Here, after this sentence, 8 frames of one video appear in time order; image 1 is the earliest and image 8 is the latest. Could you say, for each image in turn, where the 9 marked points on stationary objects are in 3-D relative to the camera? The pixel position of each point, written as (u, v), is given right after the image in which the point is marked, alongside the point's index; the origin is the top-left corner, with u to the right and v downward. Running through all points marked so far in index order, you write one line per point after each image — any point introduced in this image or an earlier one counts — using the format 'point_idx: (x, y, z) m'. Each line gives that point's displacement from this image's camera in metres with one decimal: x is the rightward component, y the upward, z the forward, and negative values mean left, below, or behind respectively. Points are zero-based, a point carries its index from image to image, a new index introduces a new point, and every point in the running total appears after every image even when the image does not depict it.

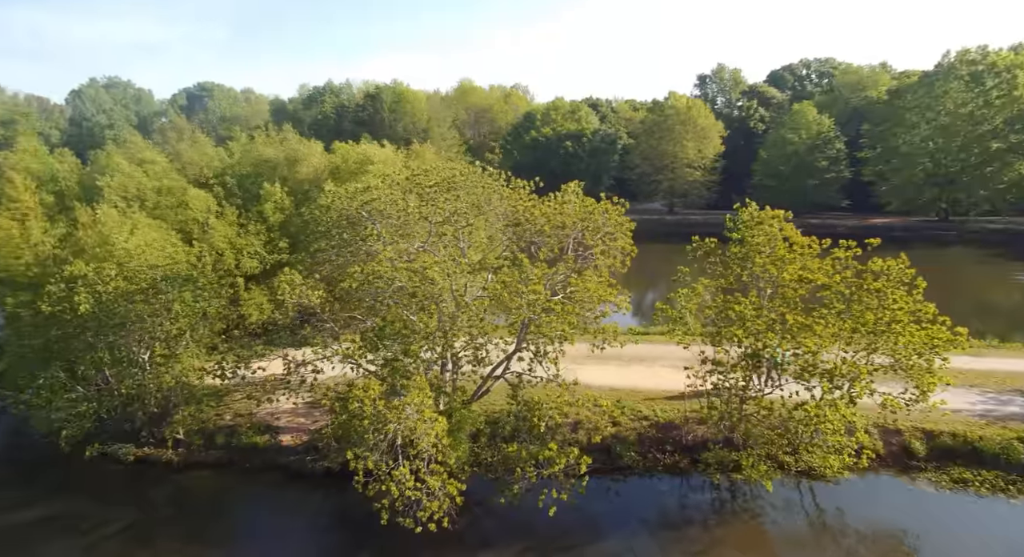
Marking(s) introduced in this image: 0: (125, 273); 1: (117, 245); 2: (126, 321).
0: (-10.0, +0.1, +15.7) m
1: (-10.7, +0.8, +16.5) m
2: (-9.6, -1.1, +15.3) m
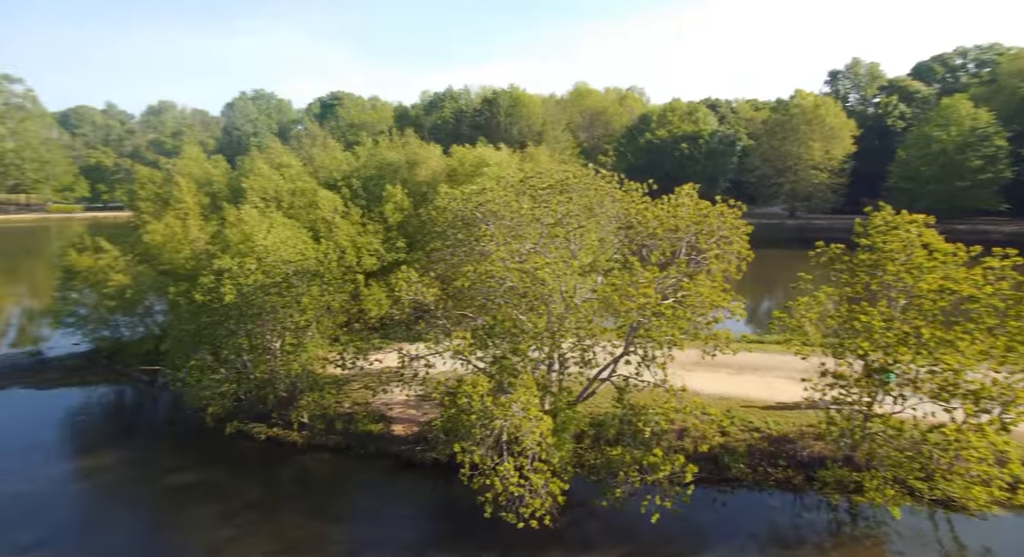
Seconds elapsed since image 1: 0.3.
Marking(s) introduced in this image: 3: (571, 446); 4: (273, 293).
0: (-7.0, +0.3, +17.4) m
1: (-7.6, +1.1, +18.3) m
2: (-6.8, -0.9, +16.9) m
3: (+1.3, -3.6, +13.5) m
4: (-6.6, -0.4, +16.9) m
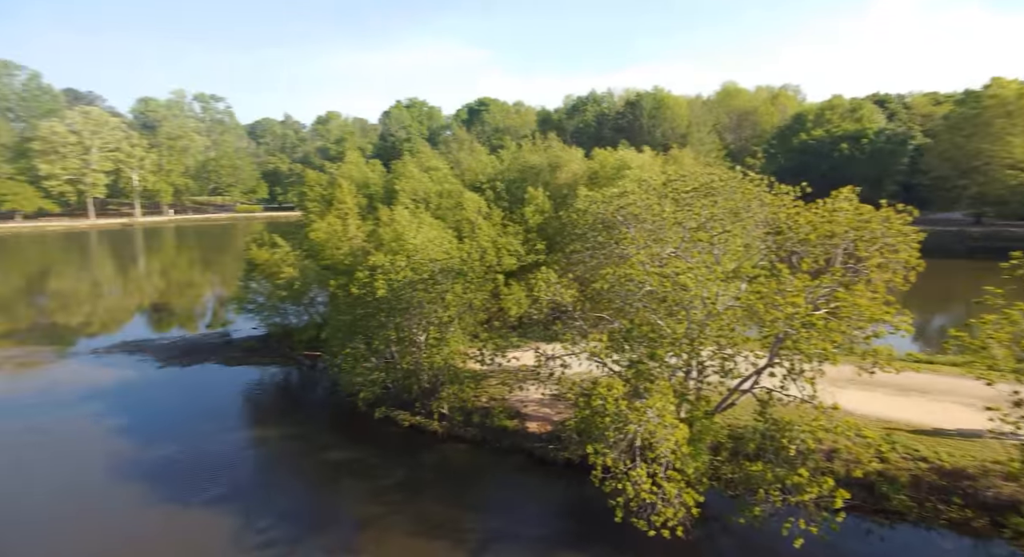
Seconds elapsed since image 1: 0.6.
0: (-3.0, +0.4, +18.8) m
1: (-3.3, +1.2, +19.7) m
2: (-3.0, -0.8, +18.2) m
3: (+4.1, -3.8, +13.1) m
4: (-2.7, -0.3, +18.2) m
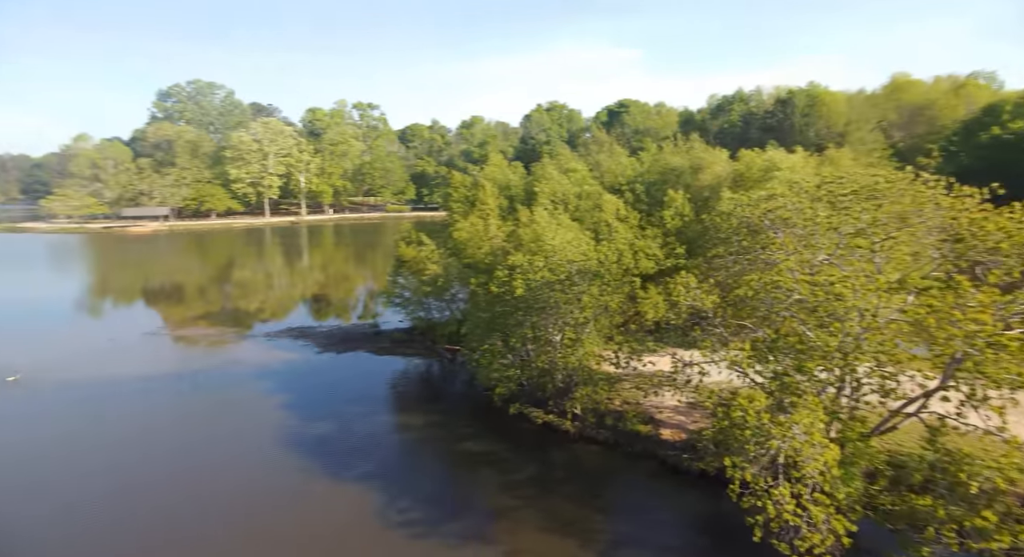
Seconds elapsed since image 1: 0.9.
0: (+1.2, +0.4, +19.2) m
1: (+1.1, +1.2, +20.2) m
2: (+1.1, -0.8, +18.6) m
3: (+6.8, -4.0, +12.1) m
4: (+1.3, -0.3, +18.5) m
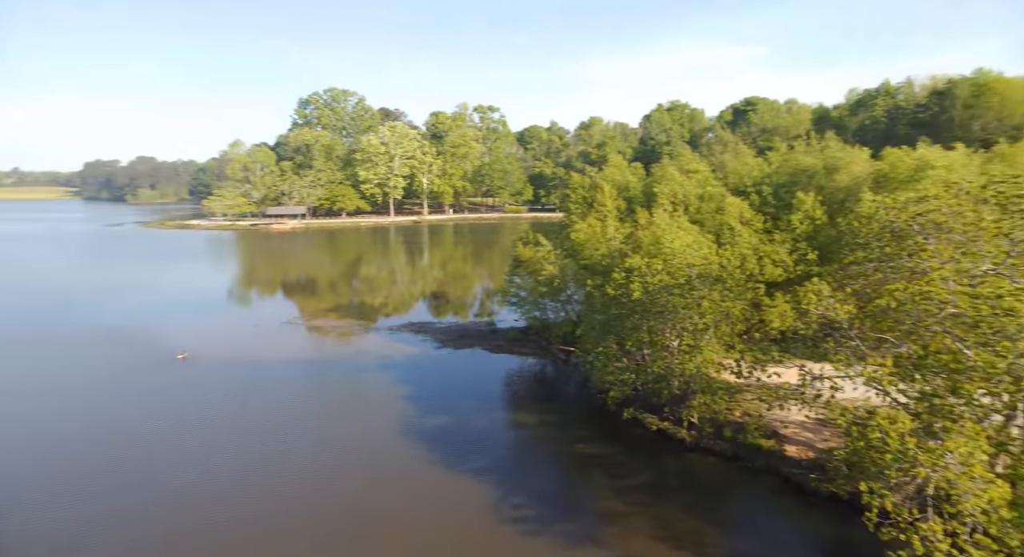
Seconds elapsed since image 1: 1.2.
0: (+4.7, +0.3, +18.7) m
1: (+4.9, +1.0, +19.7) m
2: (+4.5, -0.9, +18.2) m
3: (+8.9, -4.2, +10.8) m
4: (+4.7, -0.4, +18.1) m
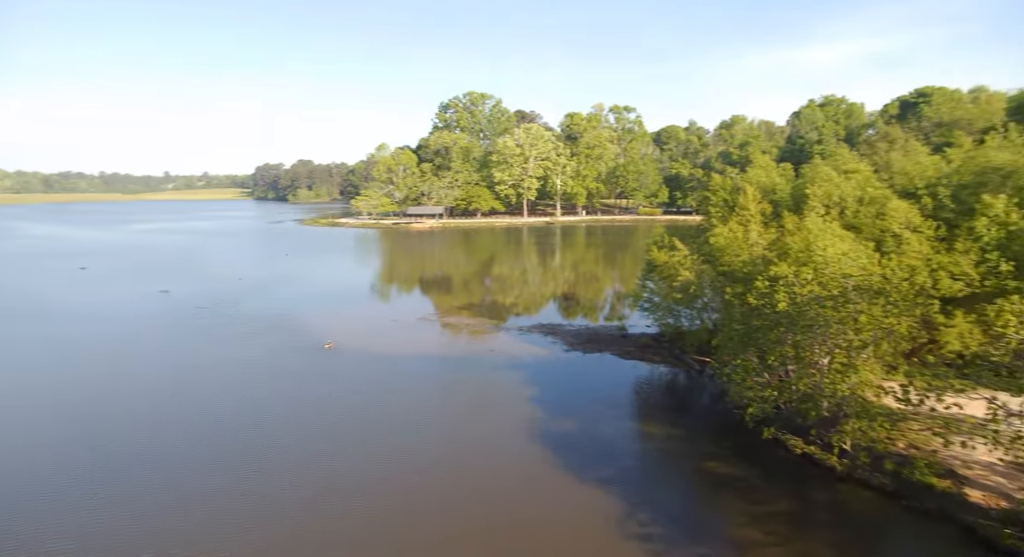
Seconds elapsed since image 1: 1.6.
0: (+8.5, 0.0, +17.0) m
1: (+8.8, +0.7, +18.0) m
2: (+8.1, -1.2, +16.6) m
3: (+10.7, -4.6, +8.4) m
4: (+8.3, -0.7, +16.4) m
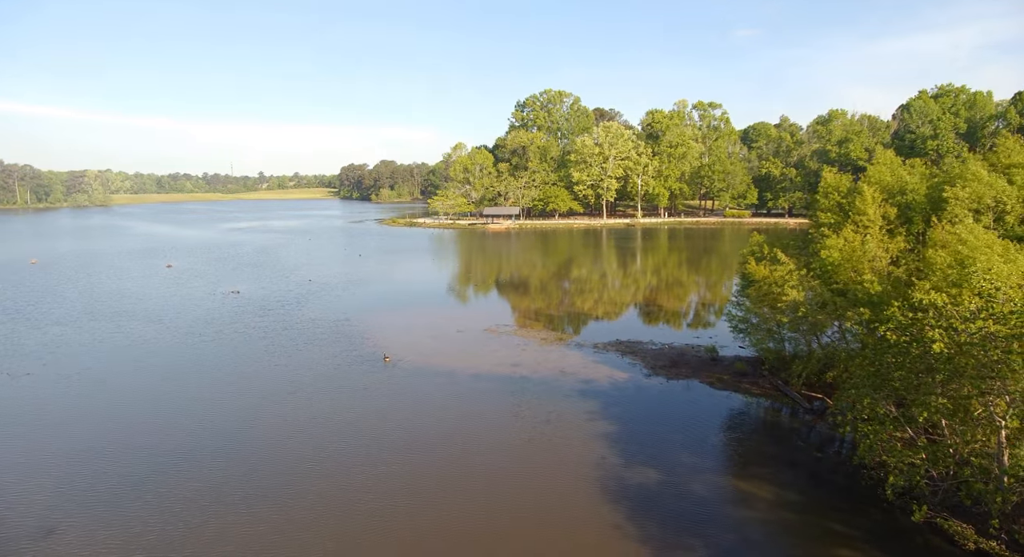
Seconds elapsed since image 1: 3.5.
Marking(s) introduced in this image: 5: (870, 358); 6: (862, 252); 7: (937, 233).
0: (+10.0, -0.7, +12.7) m
1: (+10.5, +0.1, +13.6) m
2: (+9.5, -1.9, +12.3) m
3: (+11.1, -5.3, +3.9) m
4: (+9.7, -1.4, +12.1) m
5: (+9.3, -2.1, +16.0) m
6: (+11.2, +0.8, +19.5) m
7: (+12.3, +1.2, +17.8) m
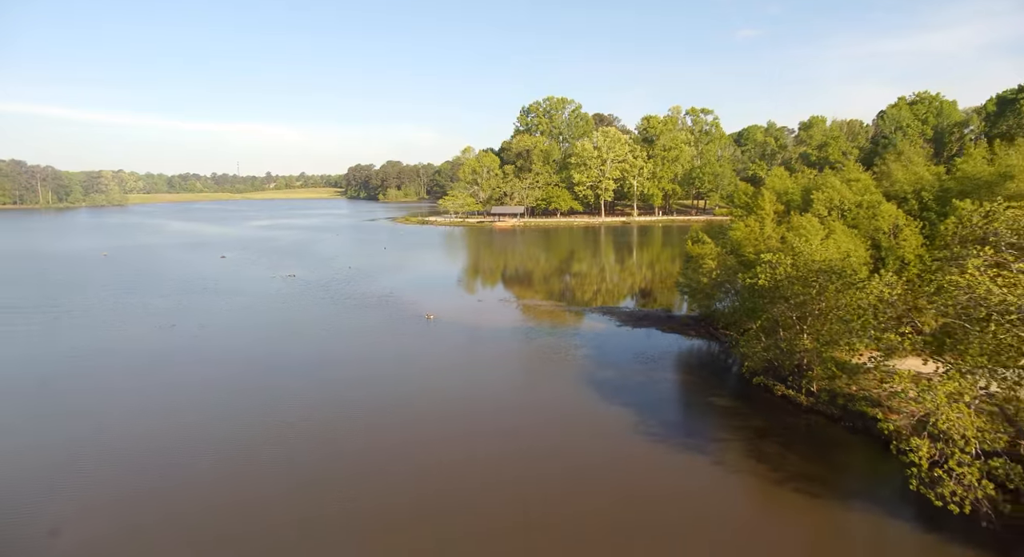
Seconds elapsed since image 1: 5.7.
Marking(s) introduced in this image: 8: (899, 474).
0: (+10.5, +0.5, +22.5) m
1: (+11.0, +1.3, +23.4) m
2: (+10.0, -0.7, +22.1) m
3: (+11.6, -4.1, +13.7) m
4: (+10.2, -0.2, +21.9) m
5: (+9.8, -0.9, +25.8) m
6: (+11.7, +2.0, +29.3) m
7: (+12.8, +2.4, +27.5) m
8: (+10.9, -5.6, +18.5) m
